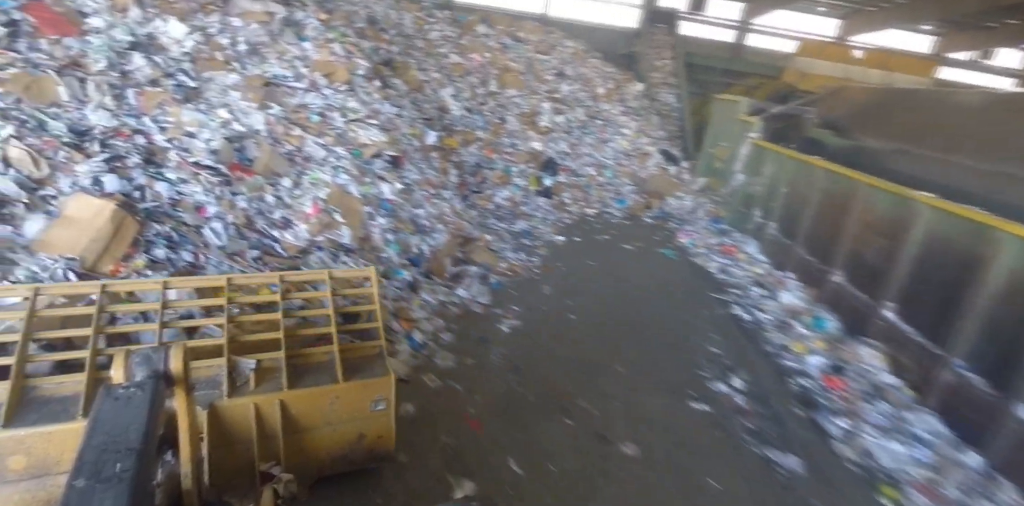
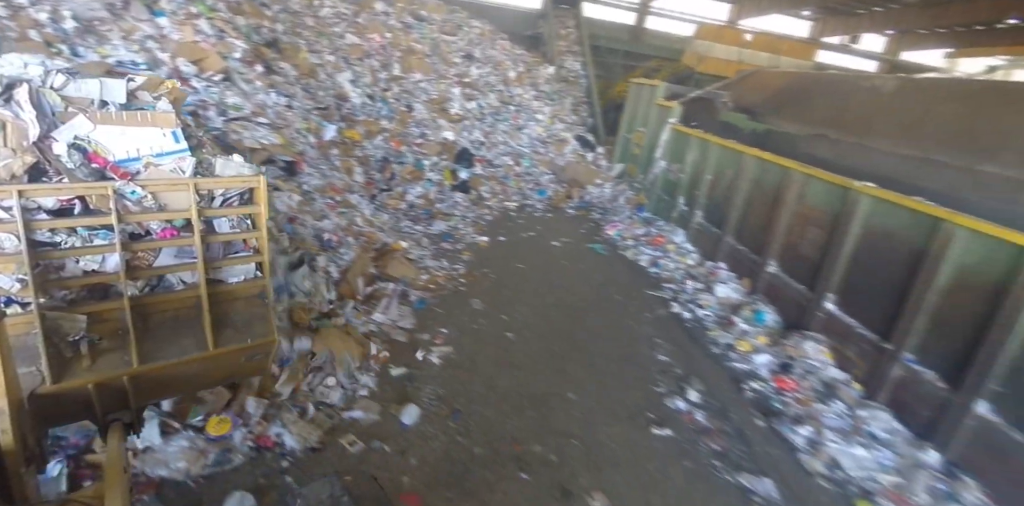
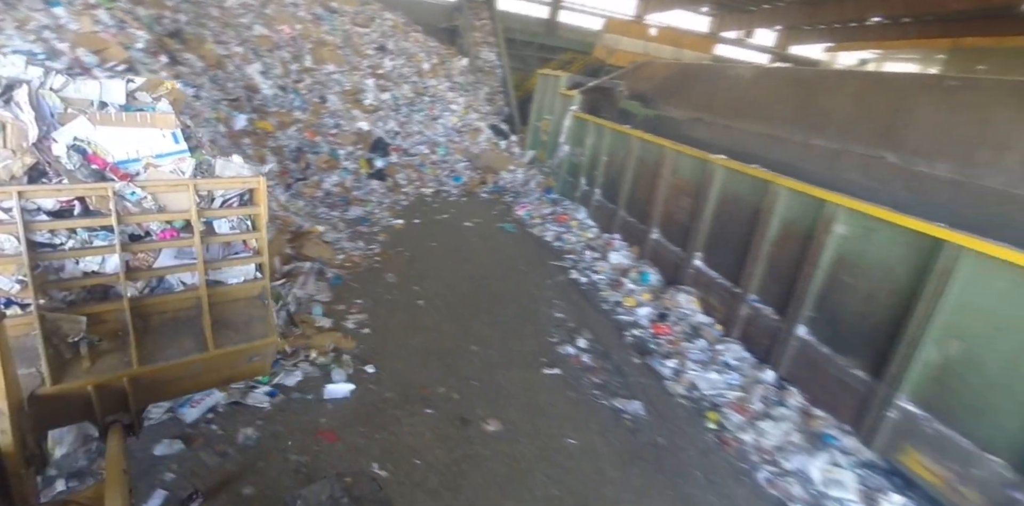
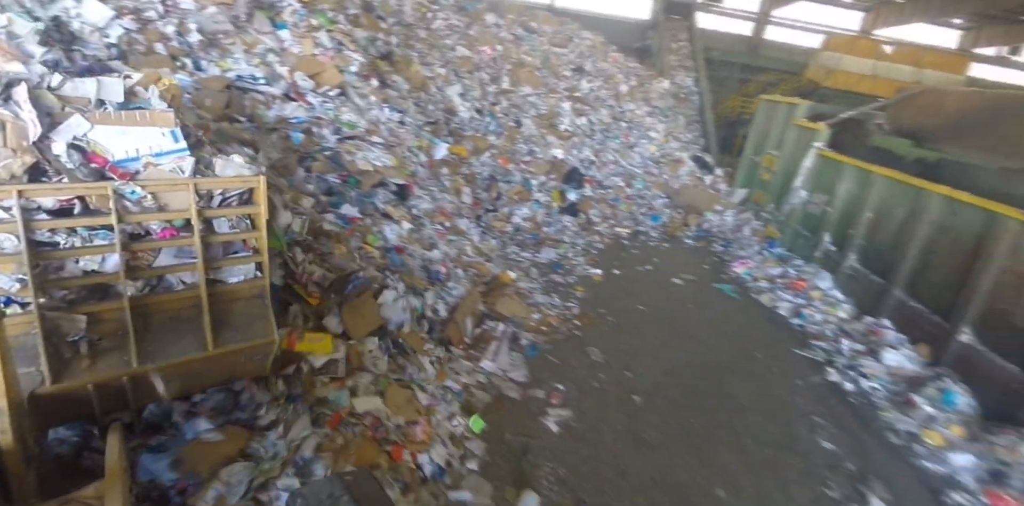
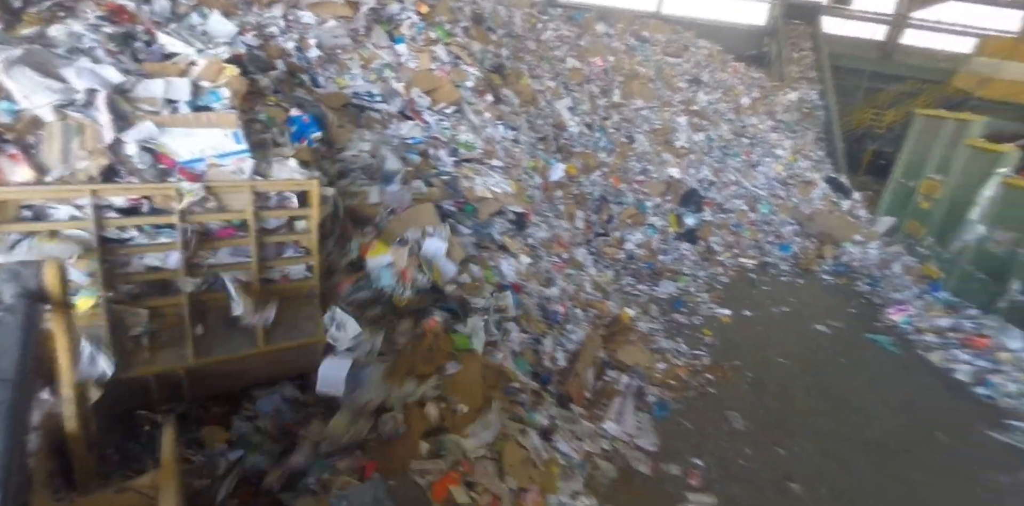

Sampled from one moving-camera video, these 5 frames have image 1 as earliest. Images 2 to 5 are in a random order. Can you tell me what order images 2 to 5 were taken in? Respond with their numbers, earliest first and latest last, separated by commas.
5, 4, 2, 3
